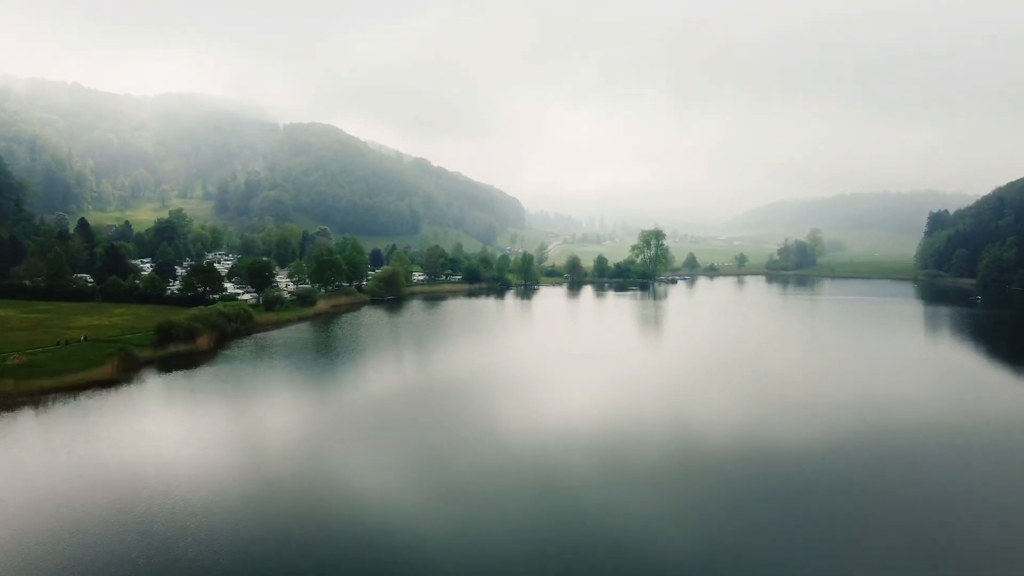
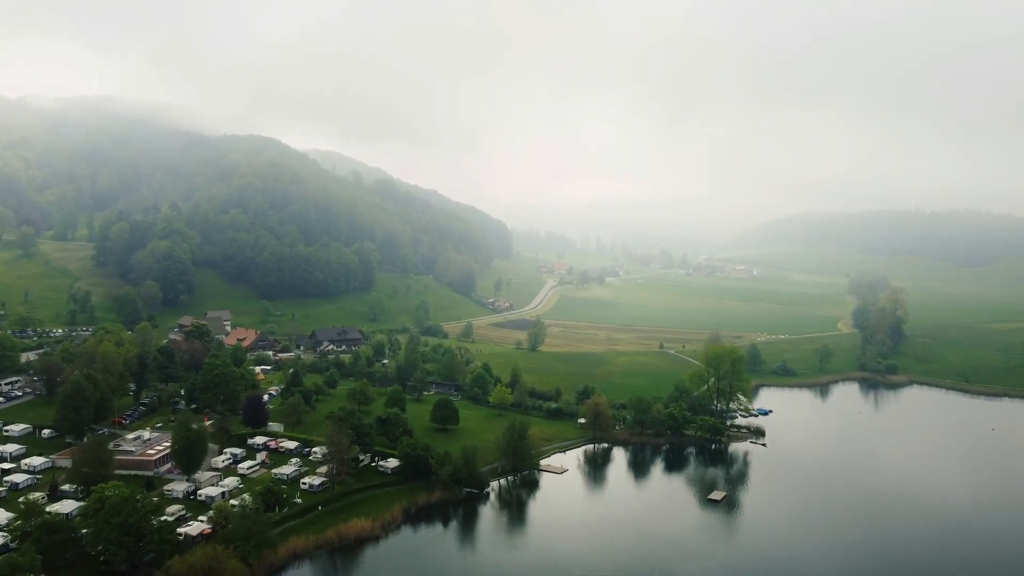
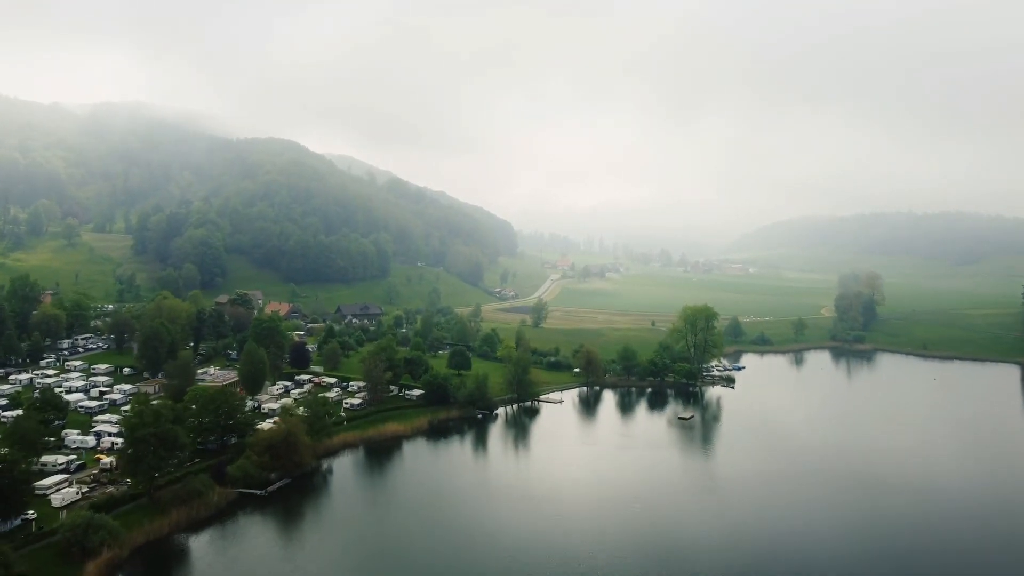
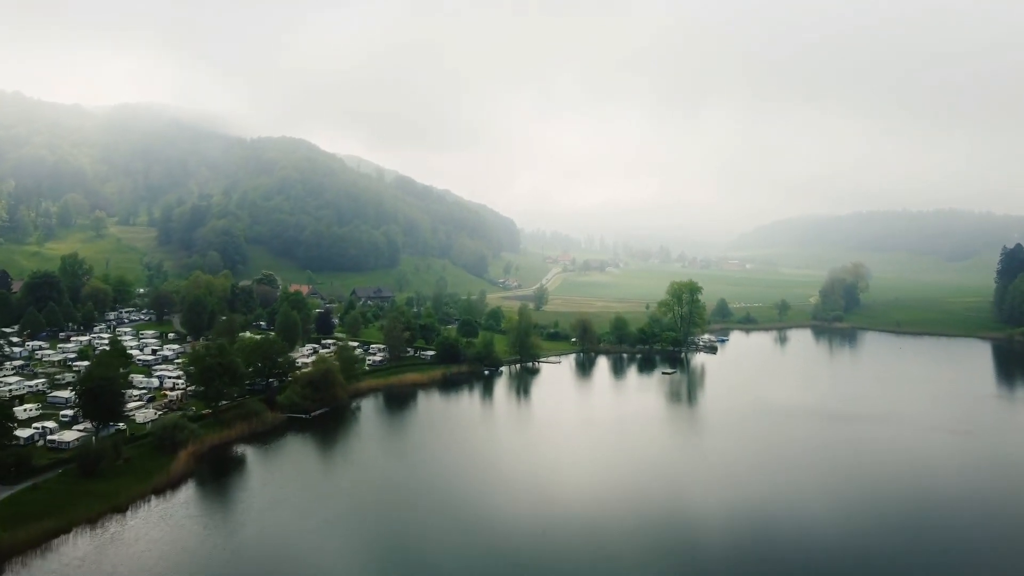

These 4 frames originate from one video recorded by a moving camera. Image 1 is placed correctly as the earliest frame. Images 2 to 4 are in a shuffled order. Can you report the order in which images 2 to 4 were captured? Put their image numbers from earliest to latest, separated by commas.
4, 3, 2
